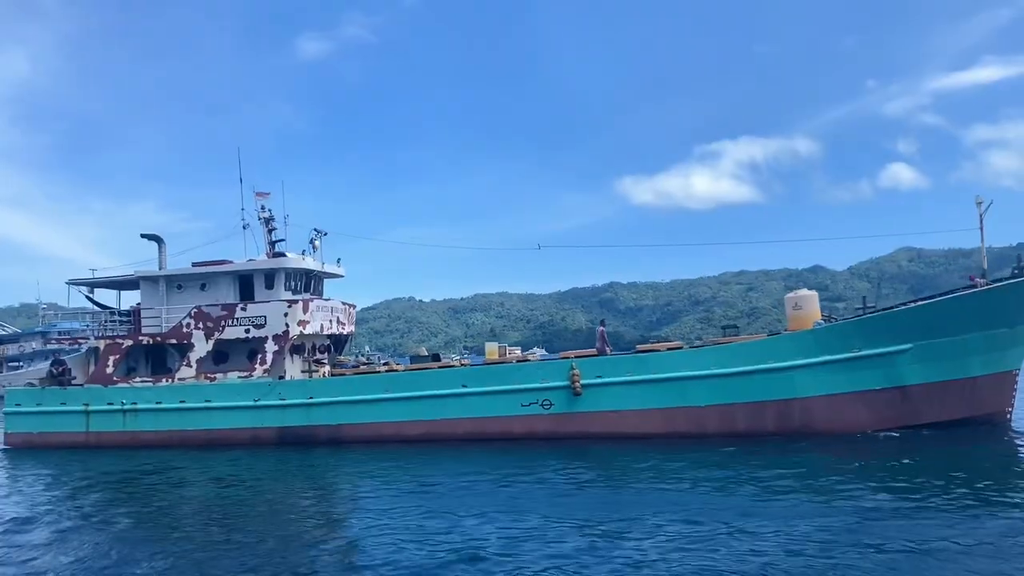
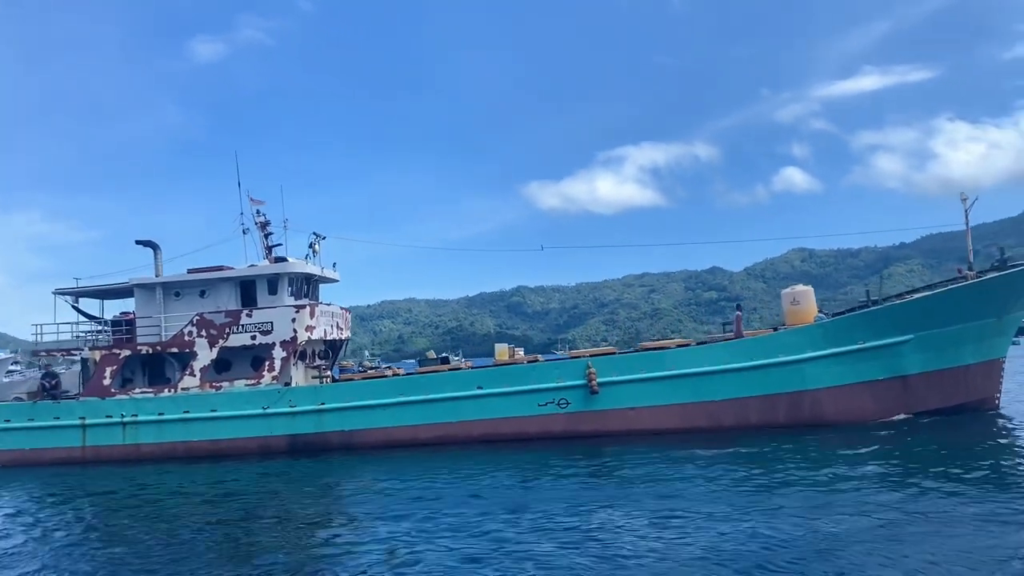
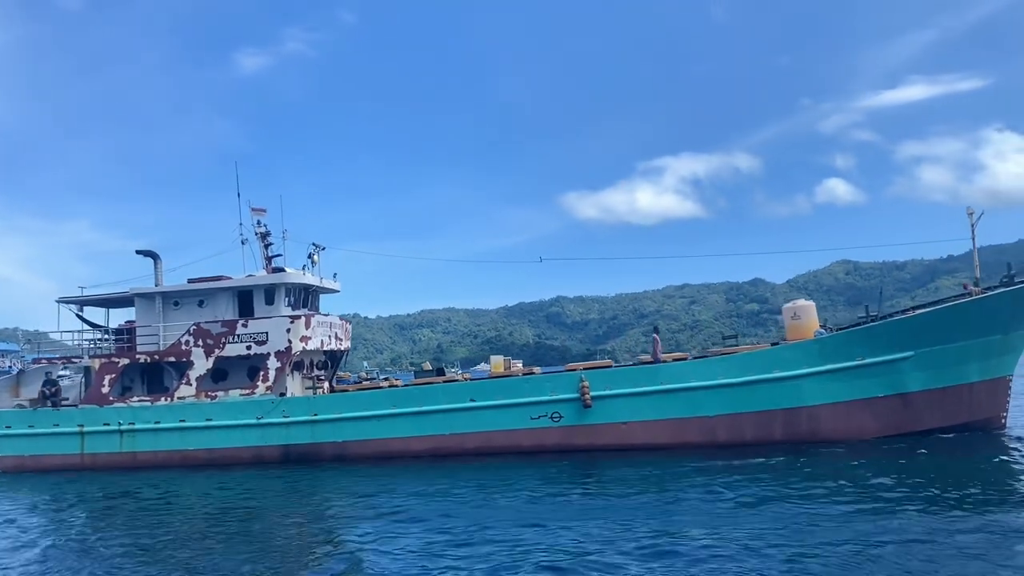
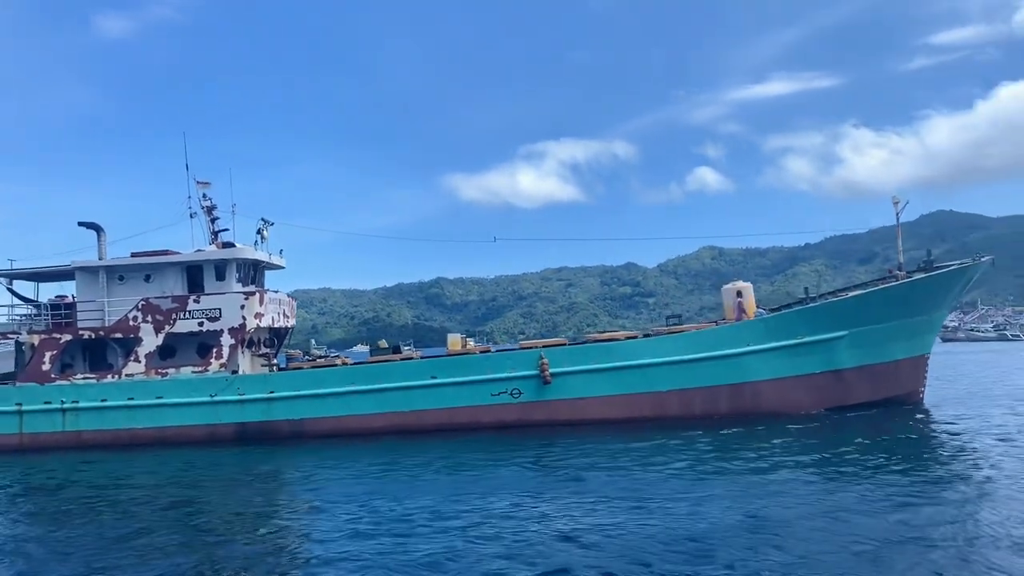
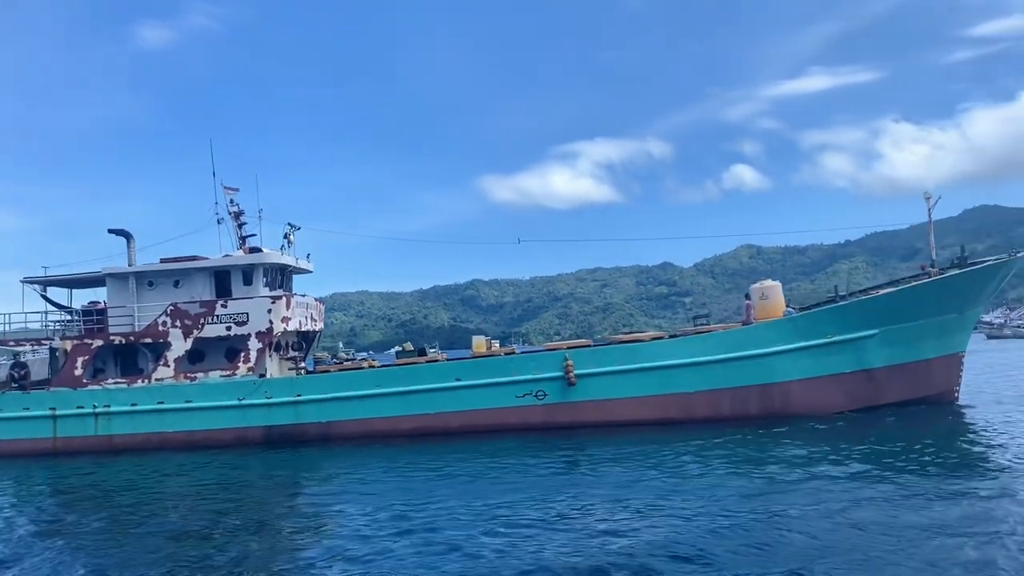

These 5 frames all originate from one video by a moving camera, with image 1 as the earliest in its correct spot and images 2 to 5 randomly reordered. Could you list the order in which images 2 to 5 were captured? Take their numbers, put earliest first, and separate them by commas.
3, 2, 5, 4
